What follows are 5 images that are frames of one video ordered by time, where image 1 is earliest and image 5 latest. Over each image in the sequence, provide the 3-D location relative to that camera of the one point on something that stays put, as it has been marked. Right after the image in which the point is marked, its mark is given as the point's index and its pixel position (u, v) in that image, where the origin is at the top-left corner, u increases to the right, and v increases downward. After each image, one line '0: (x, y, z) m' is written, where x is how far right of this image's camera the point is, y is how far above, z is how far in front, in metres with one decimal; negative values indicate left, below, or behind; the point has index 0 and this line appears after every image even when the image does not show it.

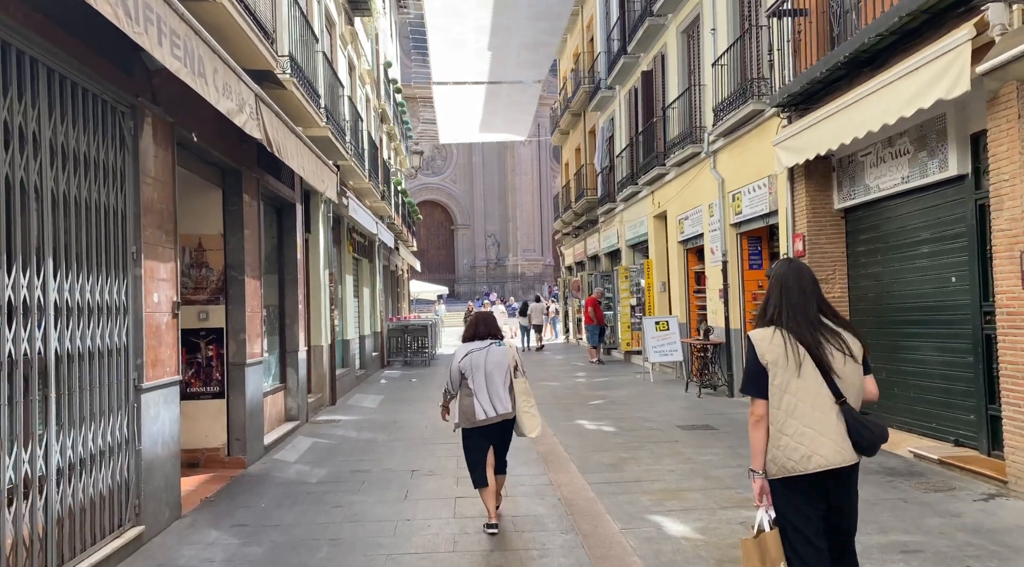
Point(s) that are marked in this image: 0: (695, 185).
0: (+3.0, +1.6, +14.5) m
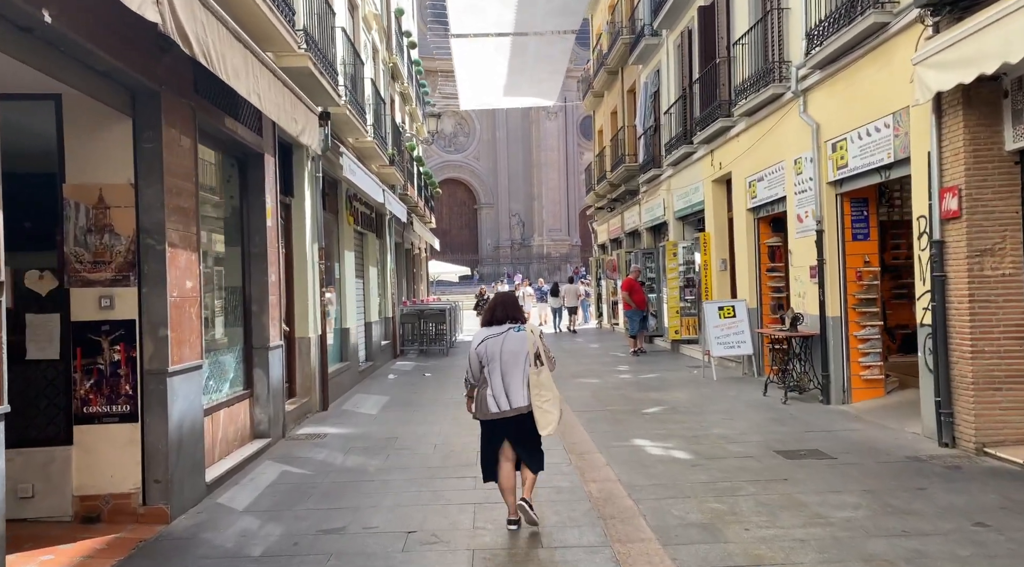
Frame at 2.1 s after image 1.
0: (+3.4, +1.9, +11.7) m
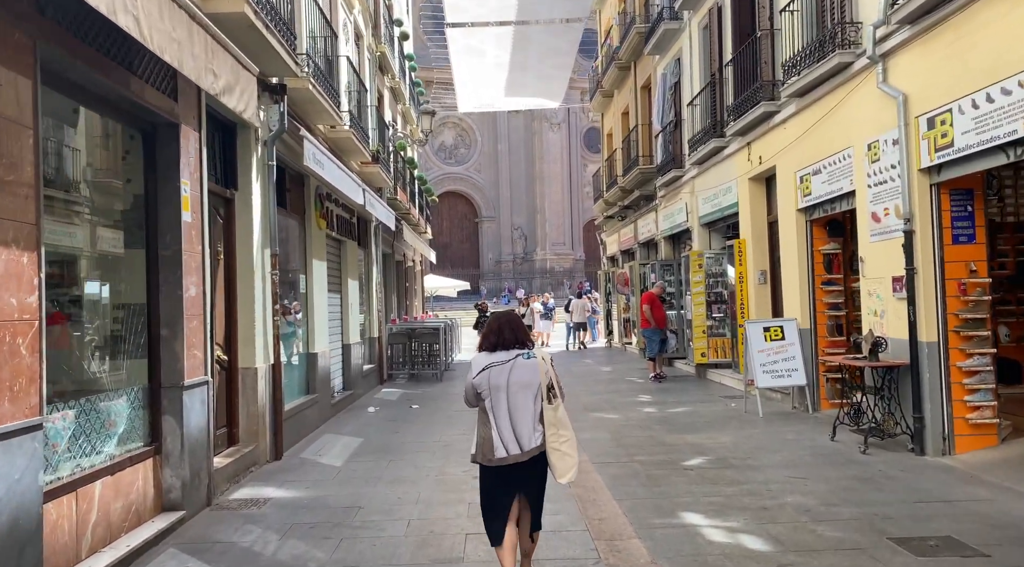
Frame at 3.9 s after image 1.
0: (+3.5, +1.8, +9.5) m
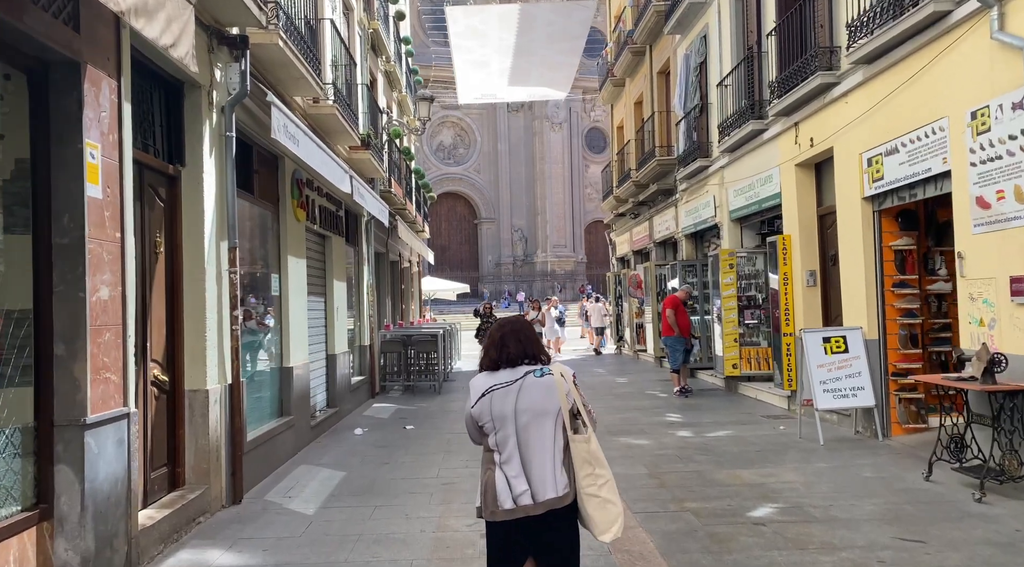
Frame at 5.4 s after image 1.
0: (+3.6, +1.7, +7.8) m
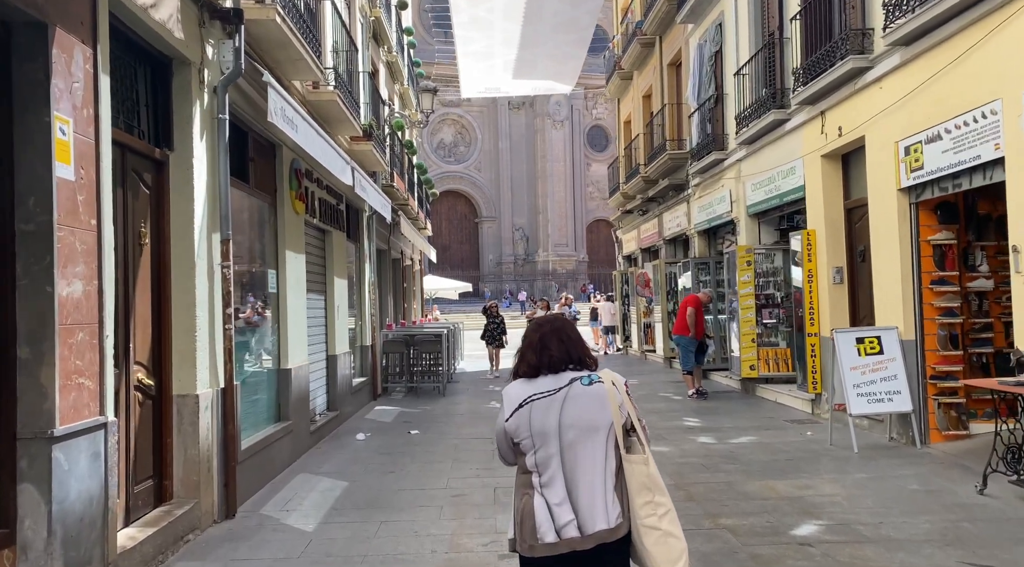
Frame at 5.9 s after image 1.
0: (+3.7, +1.8, +7.2) m
